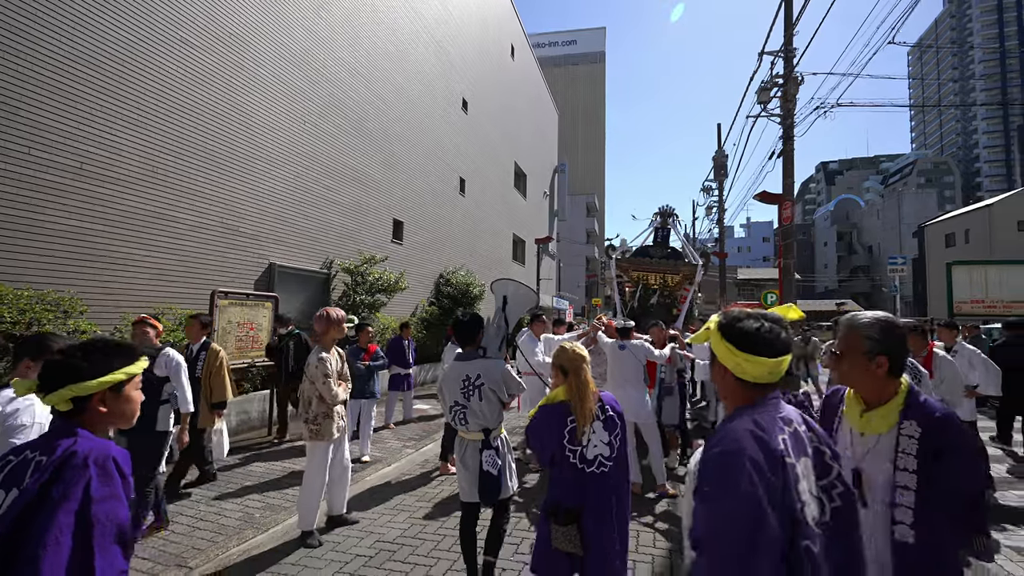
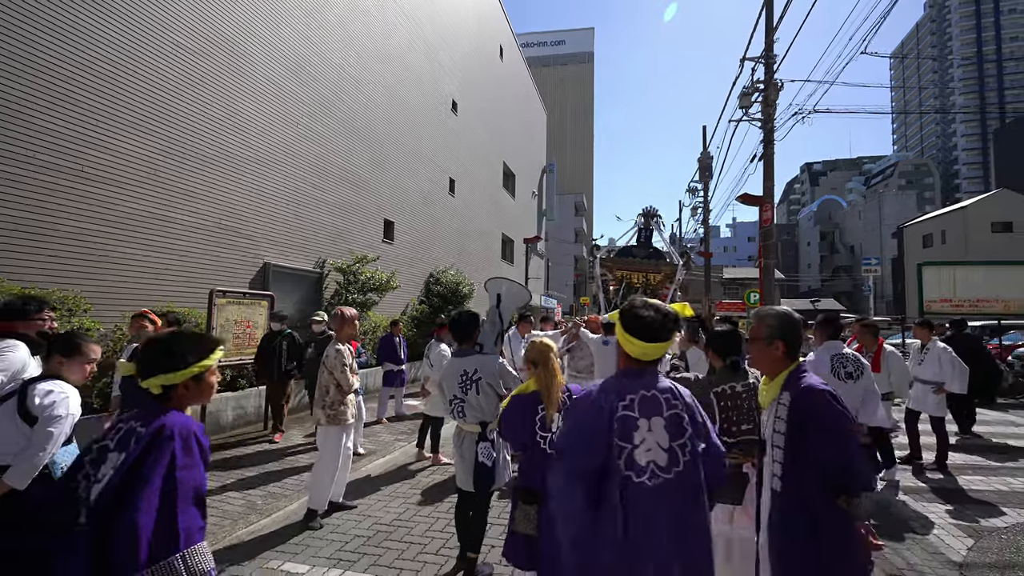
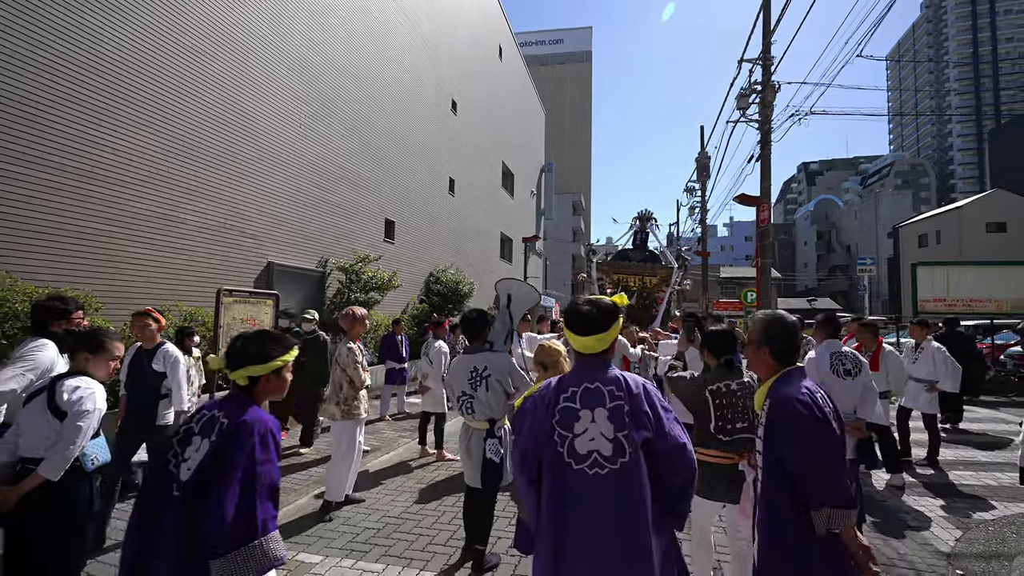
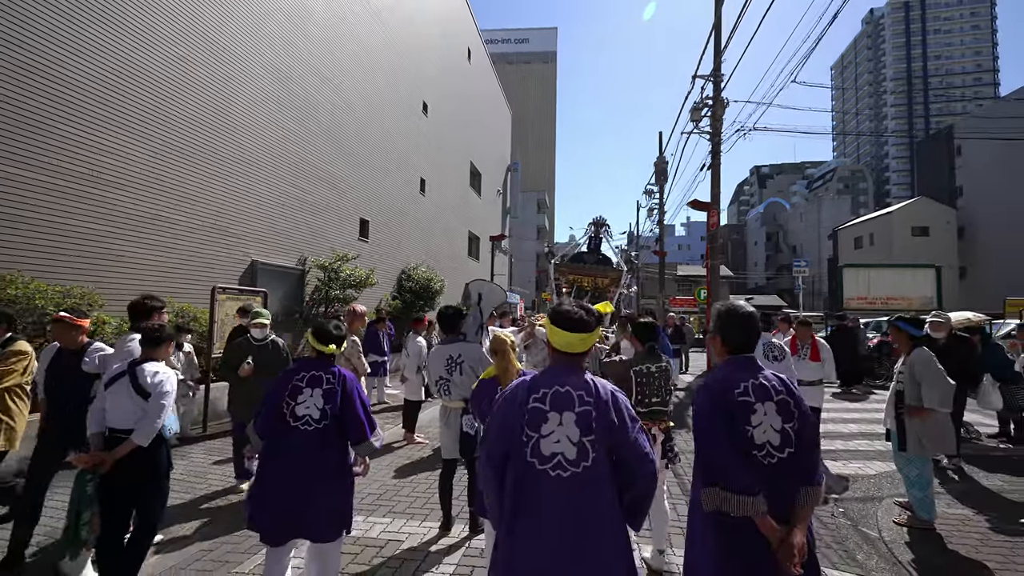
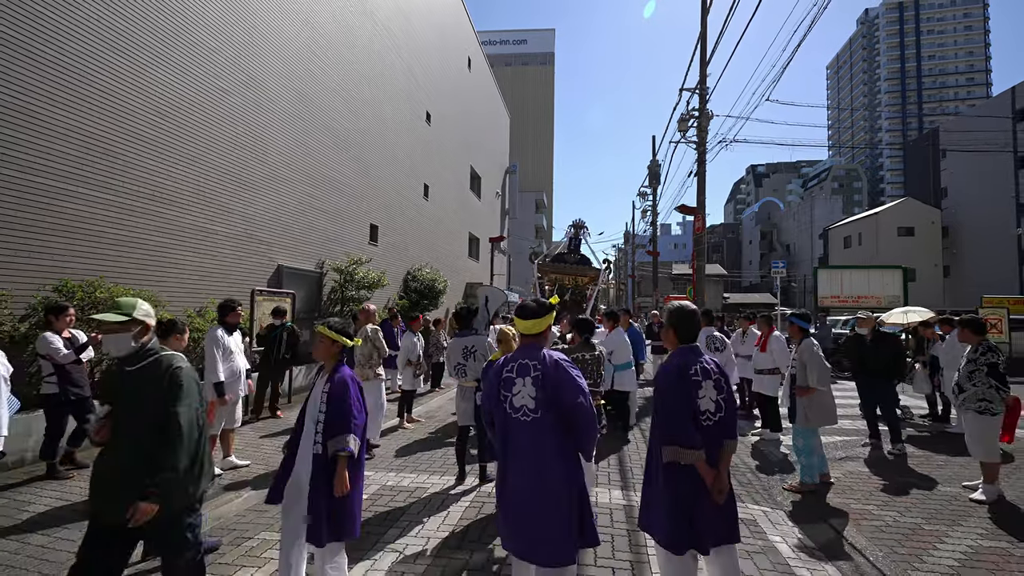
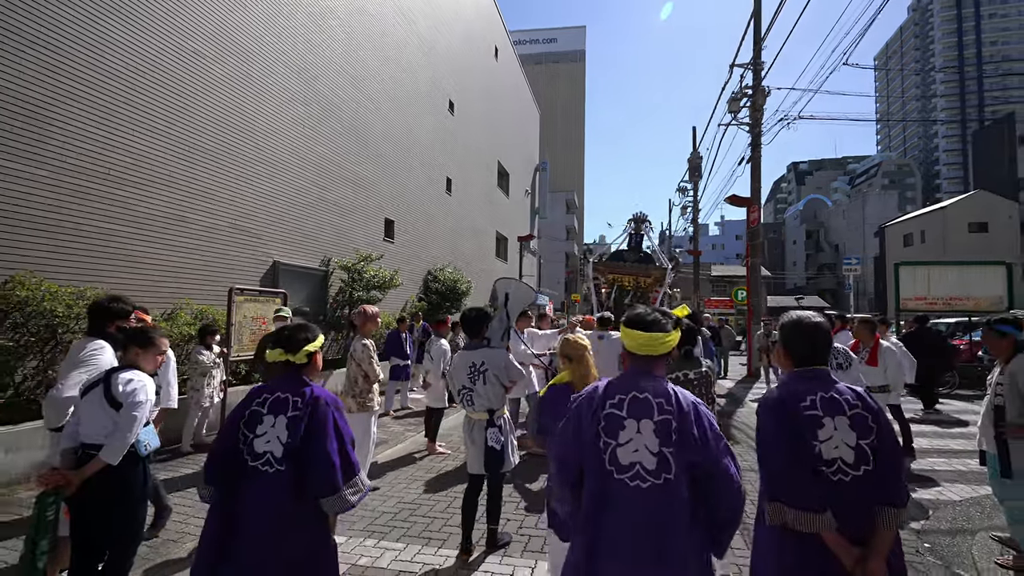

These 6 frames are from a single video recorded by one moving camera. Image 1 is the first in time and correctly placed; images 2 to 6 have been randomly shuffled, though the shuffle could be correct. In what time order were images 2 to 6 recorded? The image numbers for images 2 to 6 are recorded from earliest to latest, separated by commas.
2, 3, 6, 4, 5
